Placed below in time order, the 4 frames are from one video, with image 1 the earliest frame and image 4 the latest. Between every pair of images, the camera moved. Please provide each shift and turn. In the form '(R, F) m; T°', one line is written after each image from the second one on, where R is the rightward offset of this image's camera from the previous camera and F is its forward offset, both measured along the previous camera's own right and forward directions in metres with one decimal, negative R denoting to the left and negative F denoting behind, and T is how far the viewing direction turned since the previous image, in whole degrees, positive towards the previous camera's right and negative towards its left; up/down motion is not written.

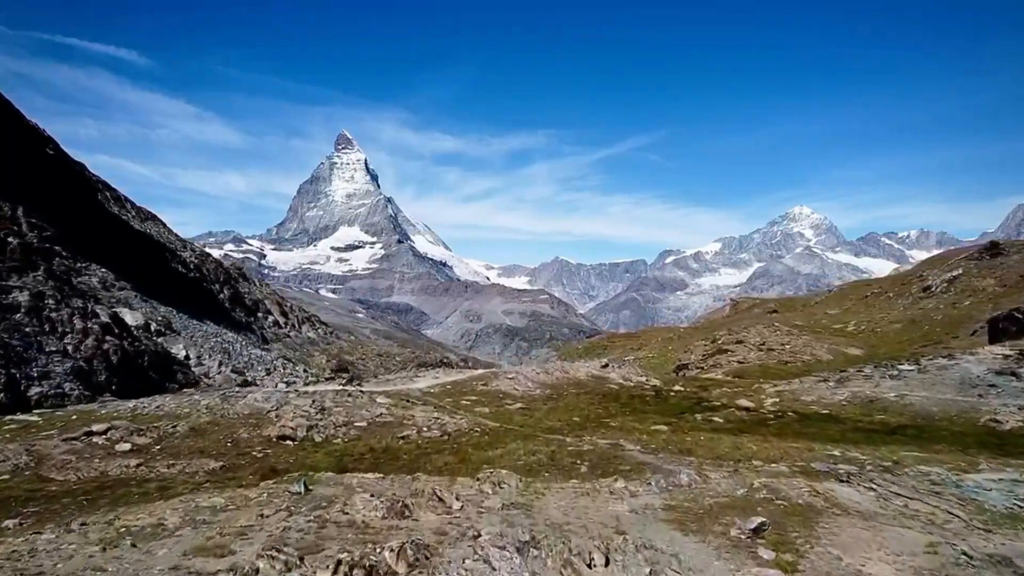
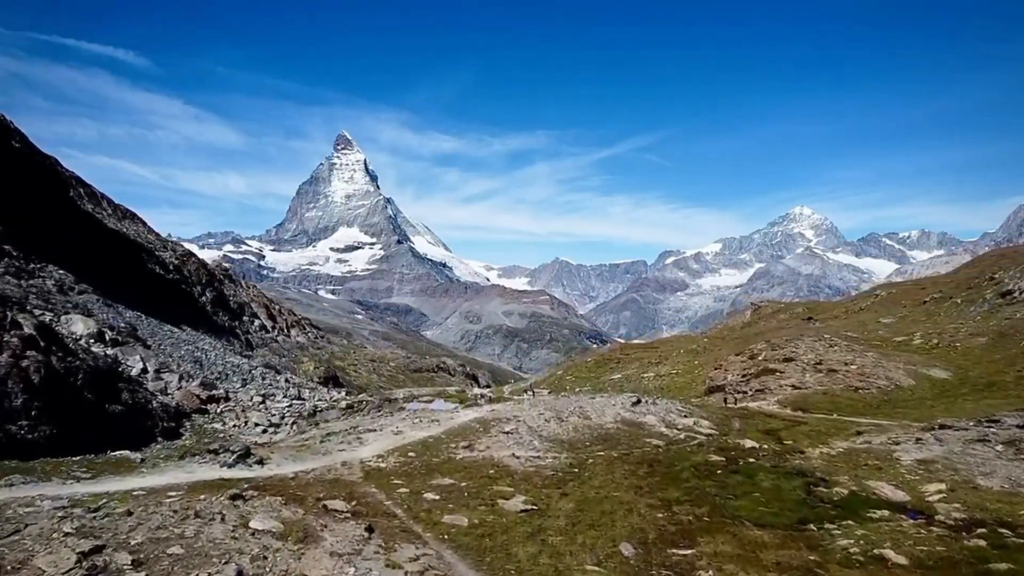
(+0.1, +11.4) m; 0°
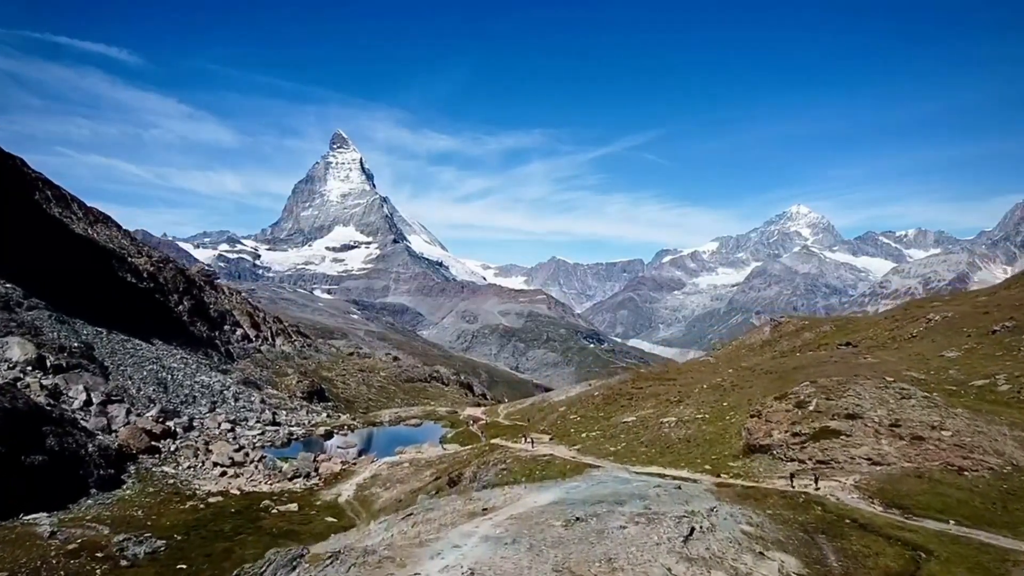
(+0.2, +10.7) m; 0°
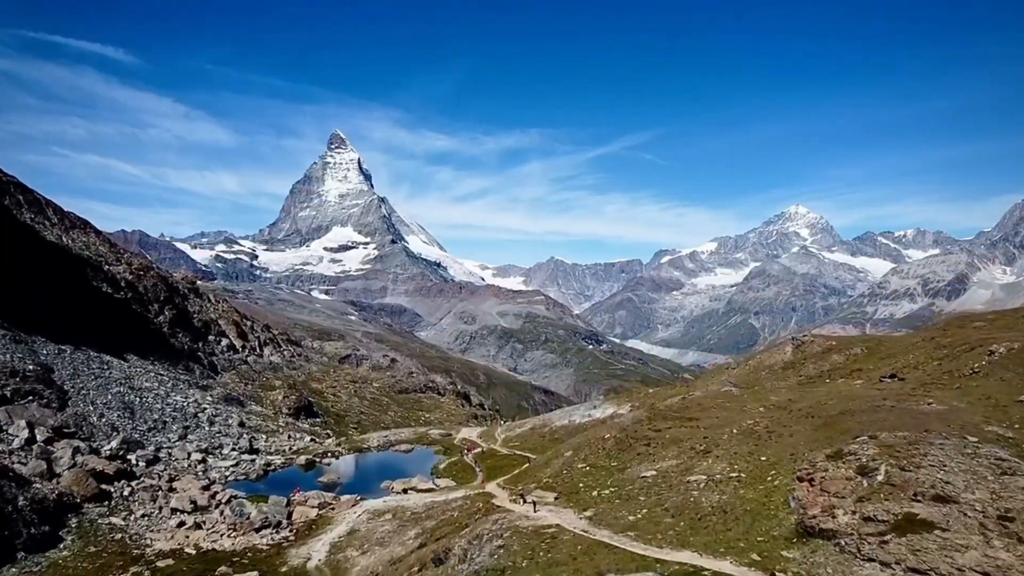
(0.0, +9.0) m; 0°
